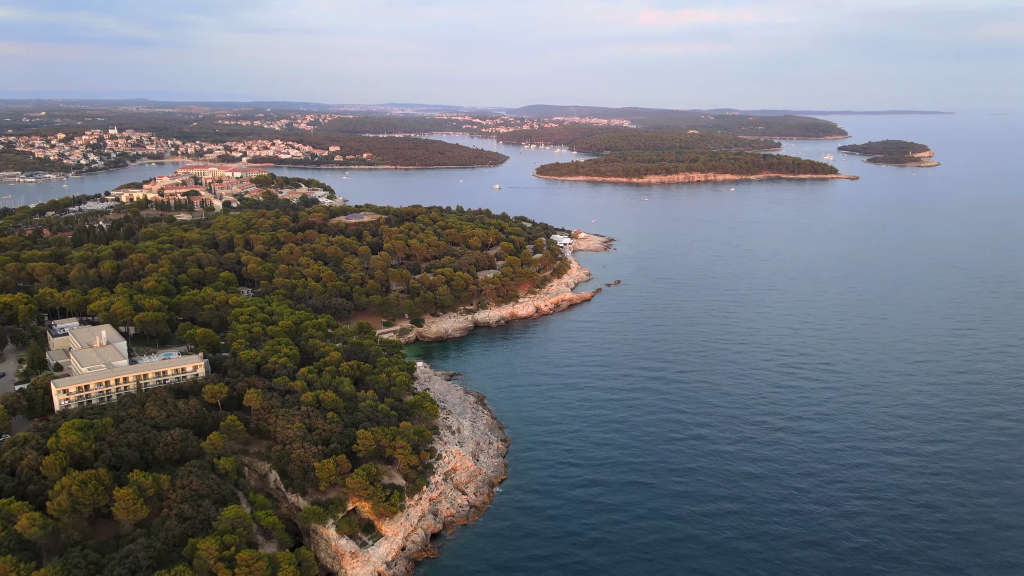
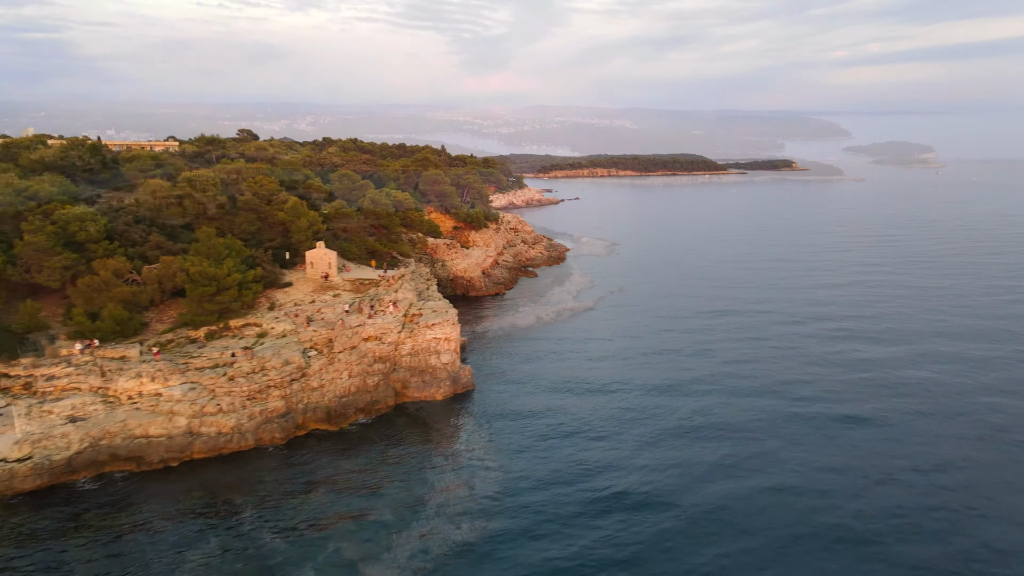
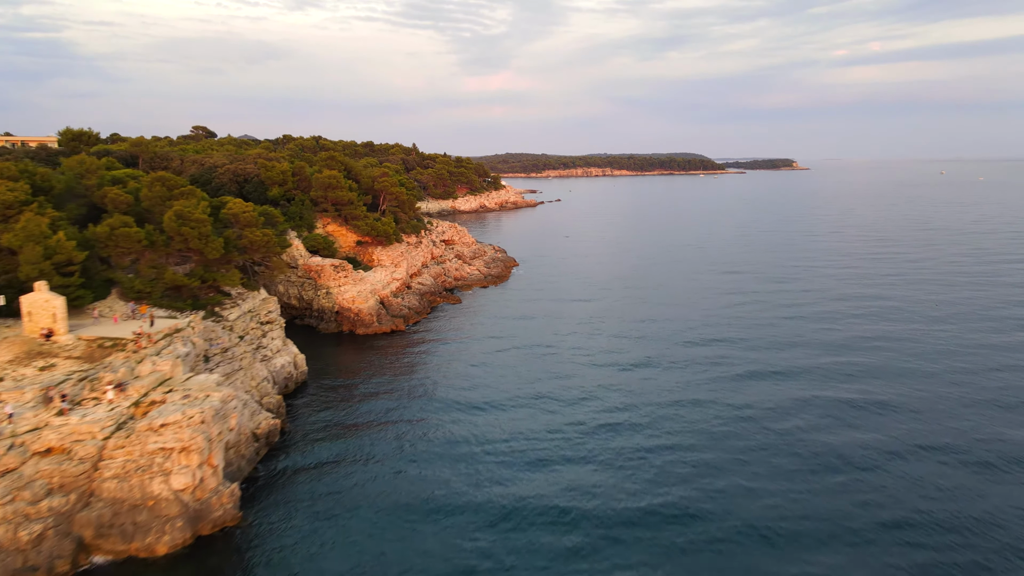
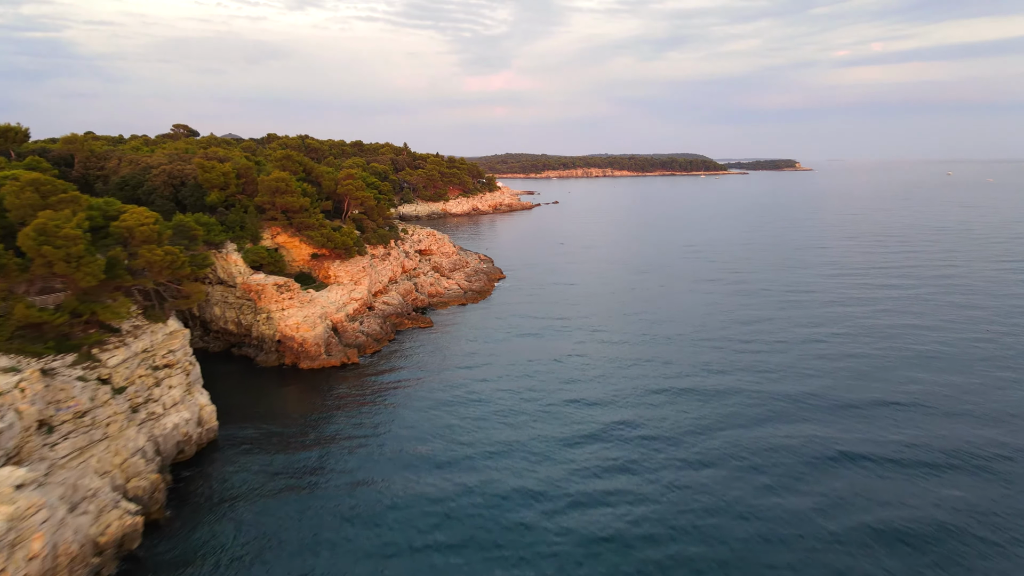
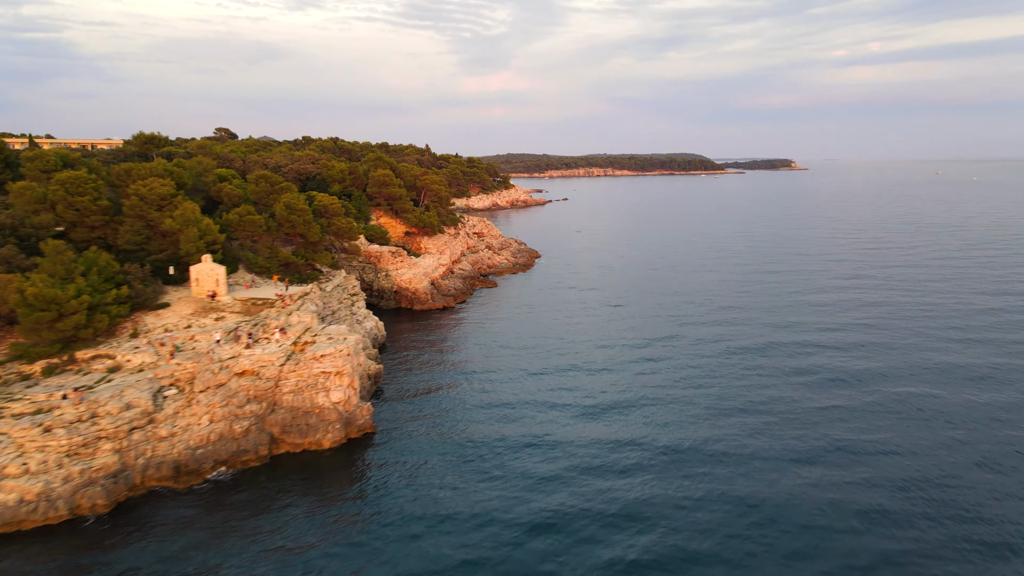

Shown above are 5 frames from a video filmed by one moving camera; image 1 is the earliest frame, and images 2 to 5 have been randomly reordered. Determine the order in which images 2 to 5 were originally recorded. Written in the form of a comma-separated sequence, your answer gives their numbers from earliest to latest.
2, 5, 3, 4
